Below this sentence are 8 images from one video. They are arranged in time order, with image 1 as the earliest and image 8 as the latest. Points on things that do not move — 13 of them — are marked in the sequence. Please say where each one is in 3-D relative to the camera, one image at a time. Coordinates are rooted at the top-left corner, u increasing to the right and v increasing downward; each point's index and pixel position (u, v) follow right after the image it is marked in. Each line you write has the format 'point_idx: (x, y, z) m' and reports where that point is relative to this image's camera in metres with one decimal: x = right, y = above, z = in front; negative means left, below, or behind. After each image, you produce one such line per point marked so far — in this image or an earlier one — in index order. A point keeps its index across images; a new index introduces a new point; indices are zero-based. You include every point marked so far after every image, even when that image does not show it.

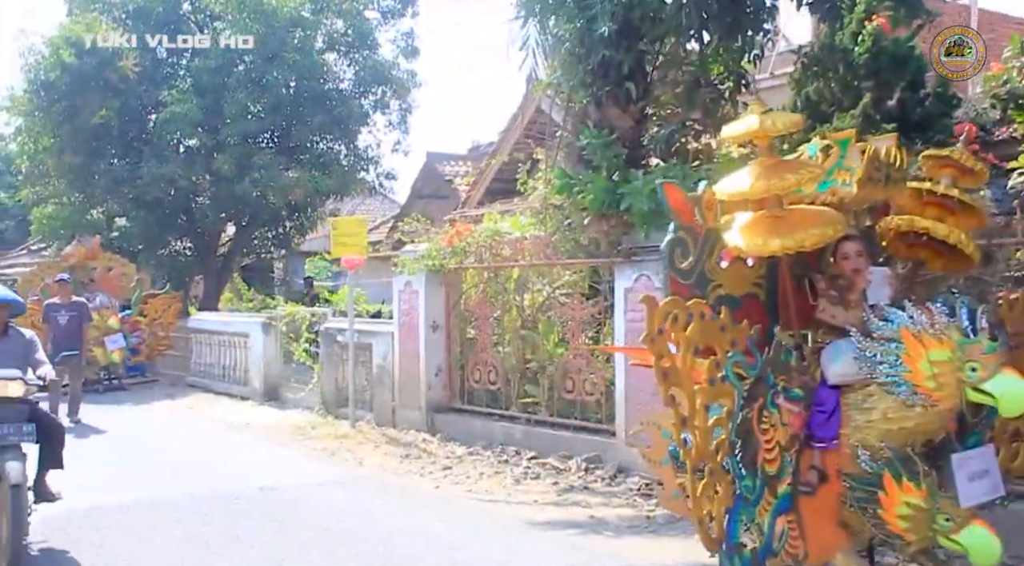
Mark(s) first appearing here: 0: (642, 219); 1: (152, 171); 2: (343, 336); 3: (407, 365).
0: (+0.9, +0.4, +7.1) m
1: (-6.6, +2.1, +18.4) m
2: (-1.9, -0.6, +11.0) m
3: (-1.0, -0.8, +10.0) m
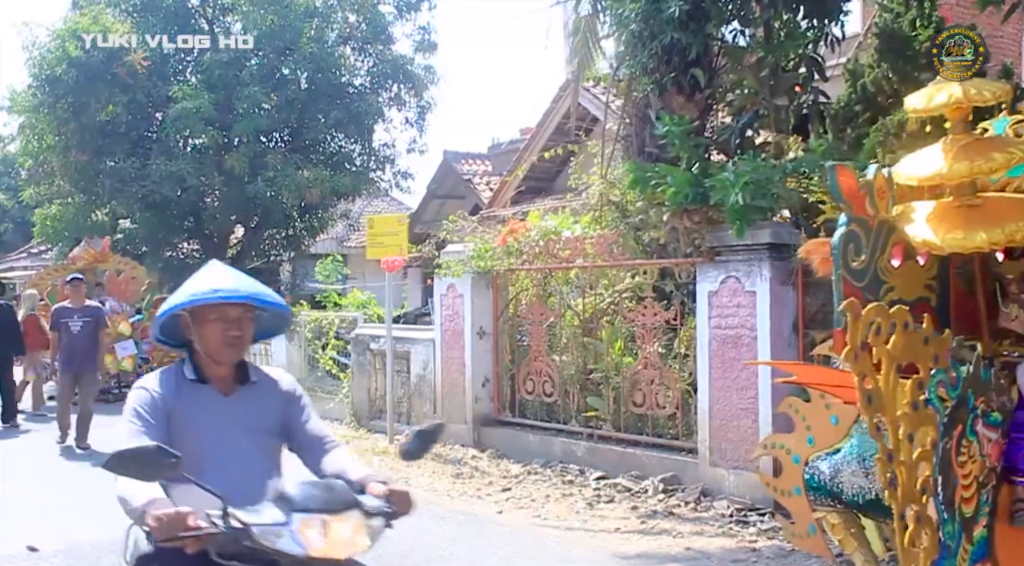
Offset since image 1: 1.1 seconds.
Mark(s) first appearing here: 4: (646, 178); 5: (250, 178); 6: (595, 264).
0: (+1.4, +0.4, +6.4) m
1: (-6.1, +2.0, +17.7) m
2: (-1.4, -0.6, +10.3) m
3: (-0.6, -0.9, +9.2) m
4: (+0.9, +0.7, +7.0) m
5: (-4.7, +1.9, +18.2) m
6: (+0.7, +0.1, +8.0) m
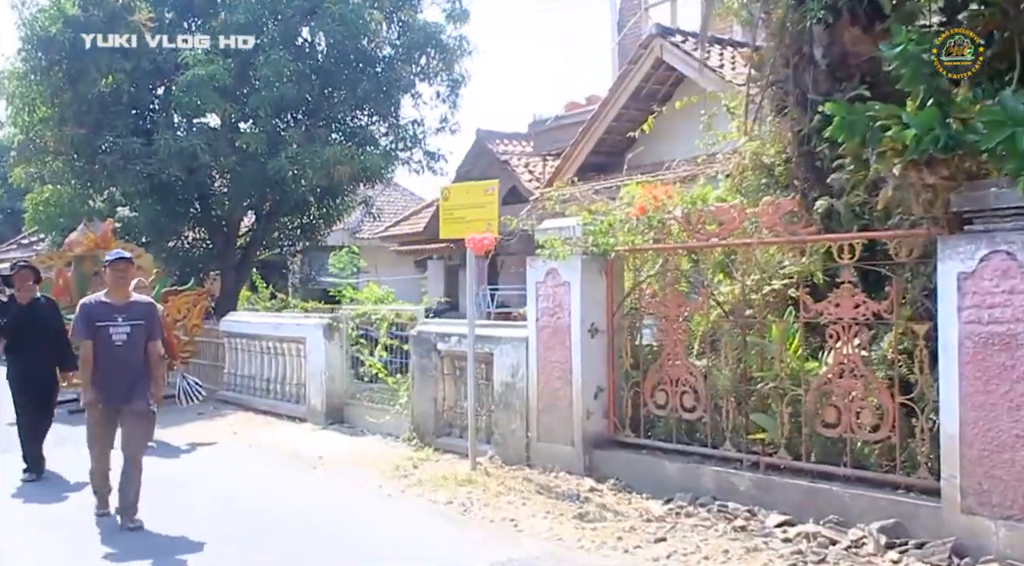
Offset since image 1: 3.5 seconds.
0: (+2.3, +0.5, +4.5) m
1: (-5.4, +2.2, +15.7) m
2: (-0.5, -0.5, +8.4) m
3: (+0.3, -0.7, +7.3) m
4: (+1.8, +0.8, +5.1) m
5: (-3.9, +2.1, +16.3) m
6: (+1.5, +0.2, +6.1) m
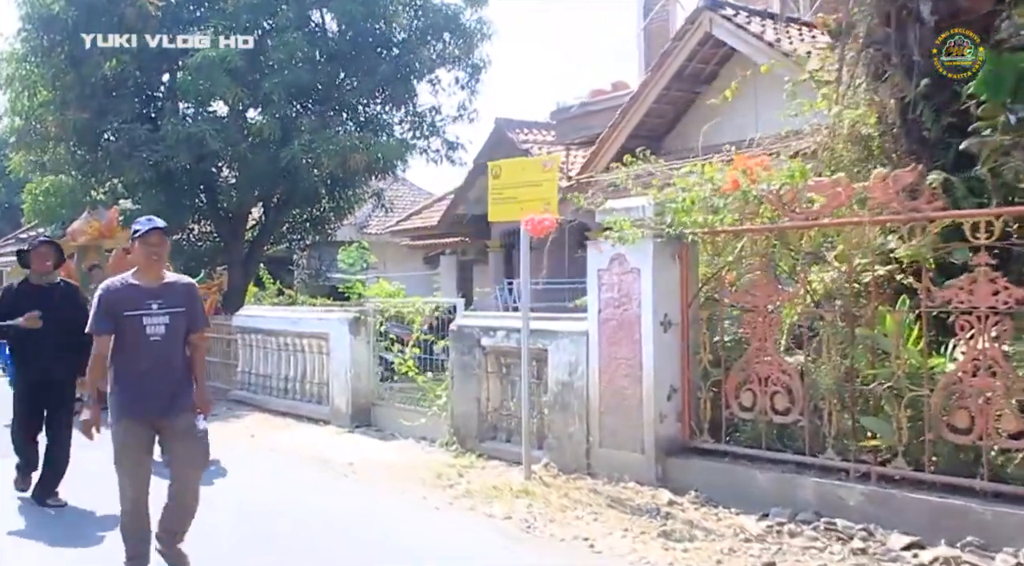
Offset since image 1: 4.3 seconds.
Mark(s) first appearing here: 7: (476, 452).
0: (+2.7, +0.6, +3.7) m
1: (-5.0, +2.3, +14.9) m
2: (-0.1, -0.4, +7.6) m
3: (+0.7, -0.7, +6.6) m
4: (+2.2, +0.9, +4.3) m
5: (-3.5, +2.2, +15.5) m
6: (+1.9, +0.3, +5.3) m
7: (-0.3, -1.3, +7.7) m
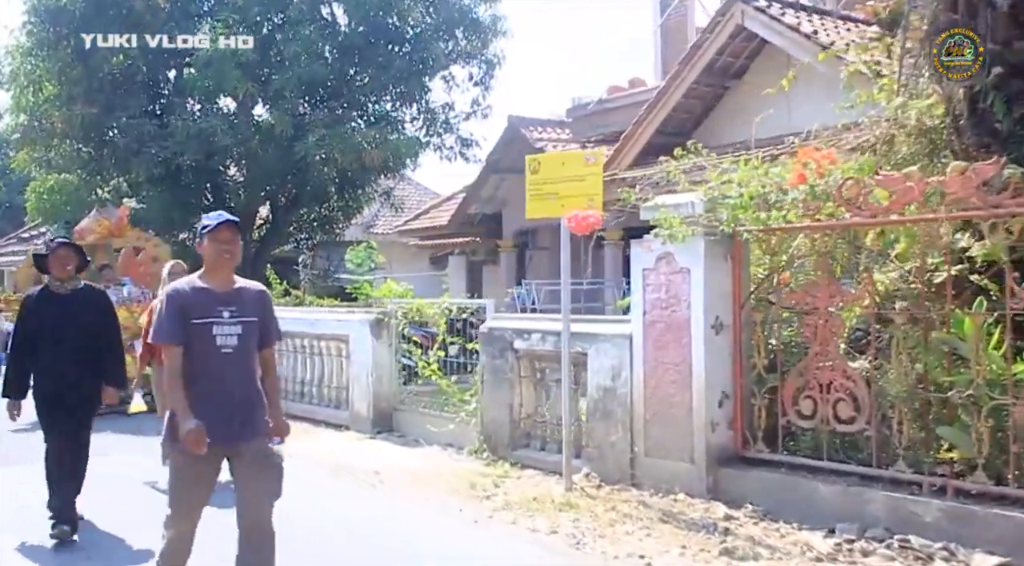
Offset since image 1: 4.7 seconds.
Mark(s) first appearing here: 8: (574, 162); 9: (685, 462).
0: (+3.0, +0.6, +3.4) m
1: (-4.7, +2.3, +14.6) m
2: (+0.1, -0.4, +7.2) m
3: (+0.9, -0.7, +6.2) m
4: (+2.5, +0.9, +4.0) m
5: (-3.3, +2.1, +15.1) m
6: (+2.2, +0.3, +5.0) m
7: (0.0, -1.3, +7.4) m
8: (+0.4, +0.8, +6.4) m
9: (+1.0, -1.1, +6.1) m
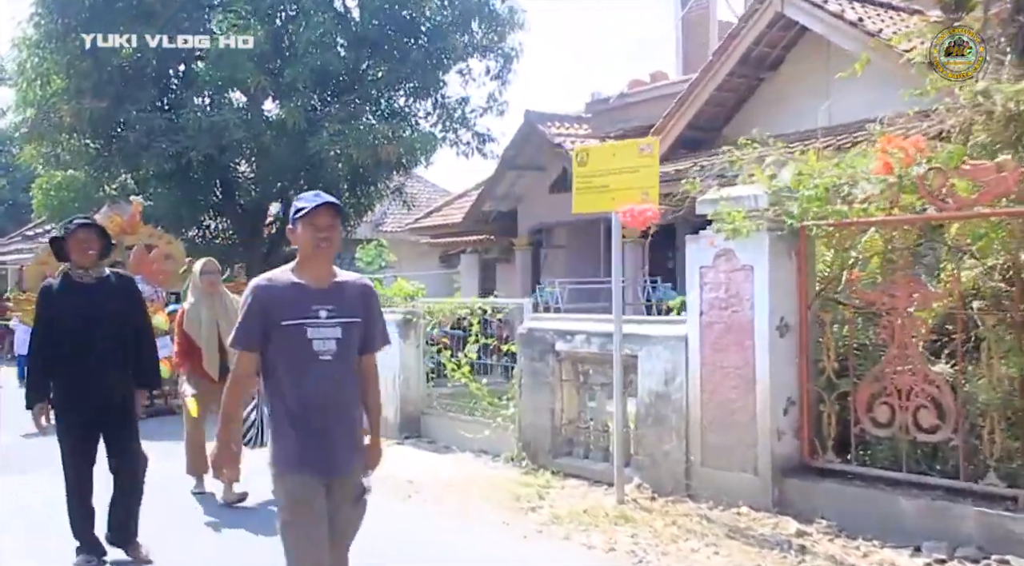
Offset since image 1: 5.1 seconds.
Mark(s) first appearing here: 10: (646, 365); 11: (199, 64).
0: (+3.2, +0.6, +3.0) m
1: (-4.4, +2.3, +14.2) m
2: (+0.4, -0.4, +6.8) m
3: (+1.2, -0.6, +5.8) m
4: (+2.7, +0.9, +3.6) m
5: (-3.0, +2.2, +14.7) m
6: (+2.5, +0.3, +4.6) m
7: (+0.3, -1.3, +7.0) m
8: (+0.7, +0.8, +6.0) m
9: (+1.3, -1.1, +5.7) m
10: (+0.8, -0.5, +6.3) m
11: (-4.5, +3.2, +14.5) m
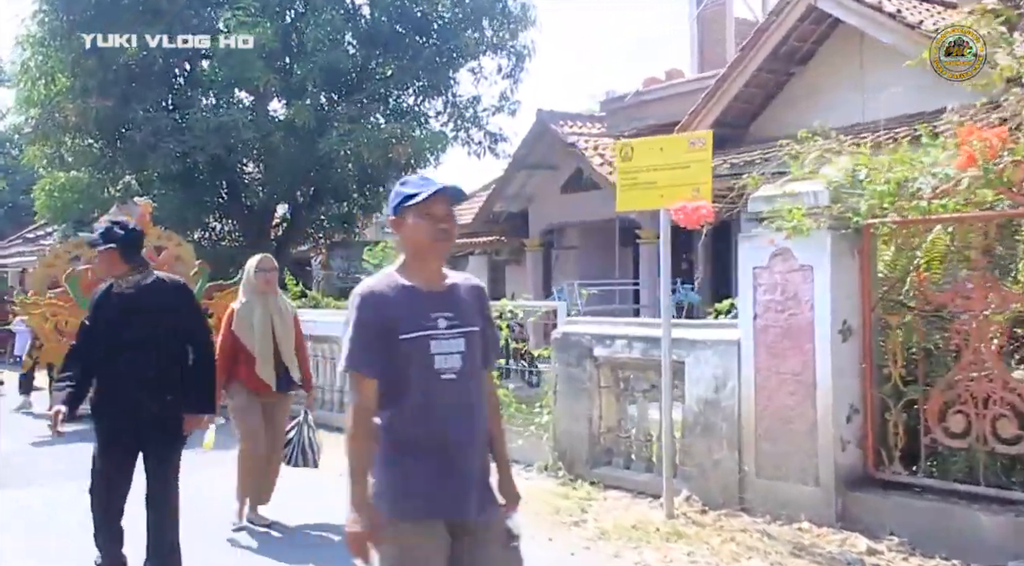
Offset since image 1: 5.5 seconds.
0: (+3.5, +0.6, +2.7) m
1: (-4.2, +2.2, +13.8) m
2: (+0.6, -0.4, +6.5) m
3: (+1.5, -0.7, +5.5) m
4: (+3.0, +0.9, +3.3) m
5: (-2.8, +2.1, +14.4) m
6: (+2.7, +0.3, +4.2) m
7: (+0.5, -1.3, +6.7) m
8: (+0.9, +0.8, +5.7) m
9: (+1.6, -1.1, +5.3) m
10: (+1.1, -0.5, +6.0) m
11: (-4.3, +3.1, +14.1) m
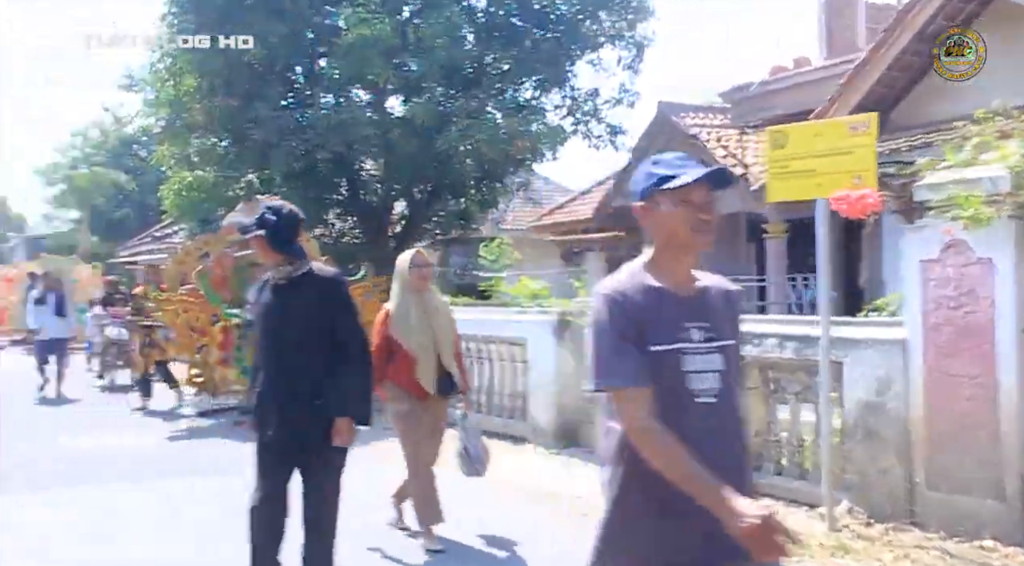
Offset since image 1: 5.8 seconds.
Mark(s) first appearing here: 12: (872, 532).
0: (+3.9, +0.6, +2.0) m
1: (-2.5, +2.3, +13.9) m
2: (+1.5, -0.4, +6.1) m
3: (+2.2, -0.6, +5.0) m
4: (+3.5, +1.0, +2.7) m
5: (-1.1, +2.2, +14.3) m
6: (+3.3, +0.4, +3.7) m
7: (+1.4, -1.3, +6.3) m
8: (+1.7, +0.8, +5.3) m
9: (+2.3, -1.1, +4.9) m
10: (+1.9, -0.5, +5.5) m
11: (-2.6, +3.2, +14.2) m
12: (+1.9, -1.3, +5.2) m
